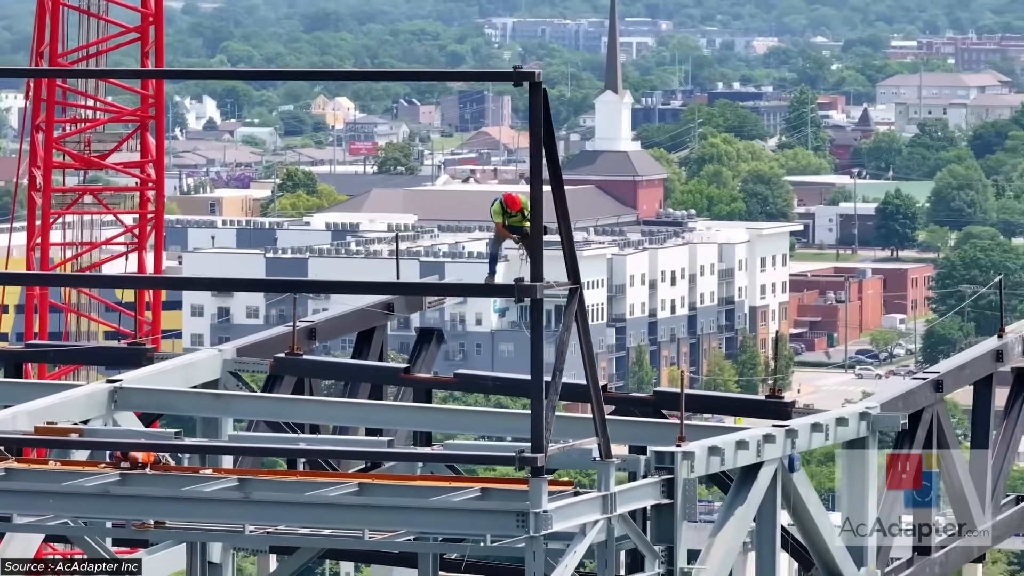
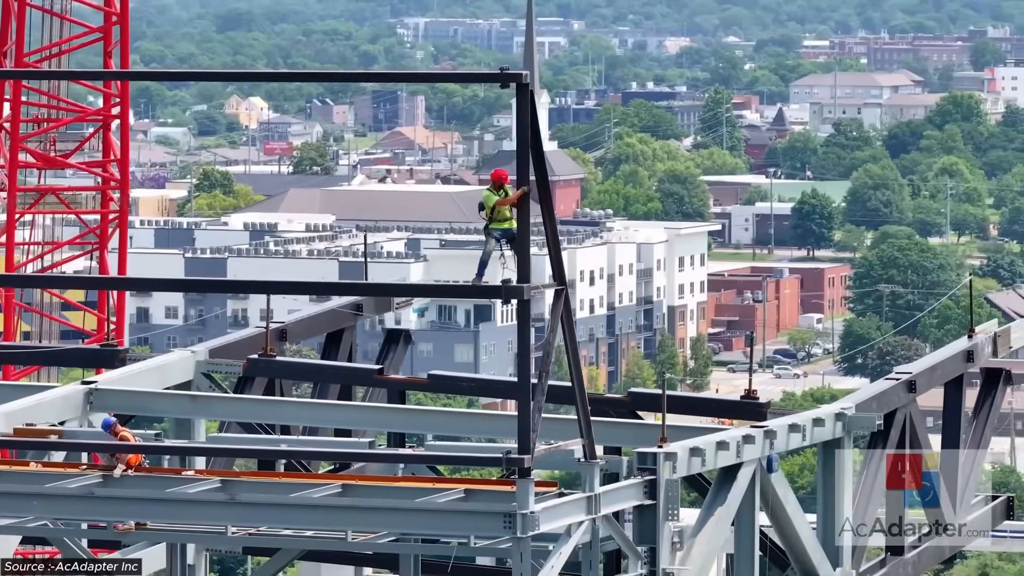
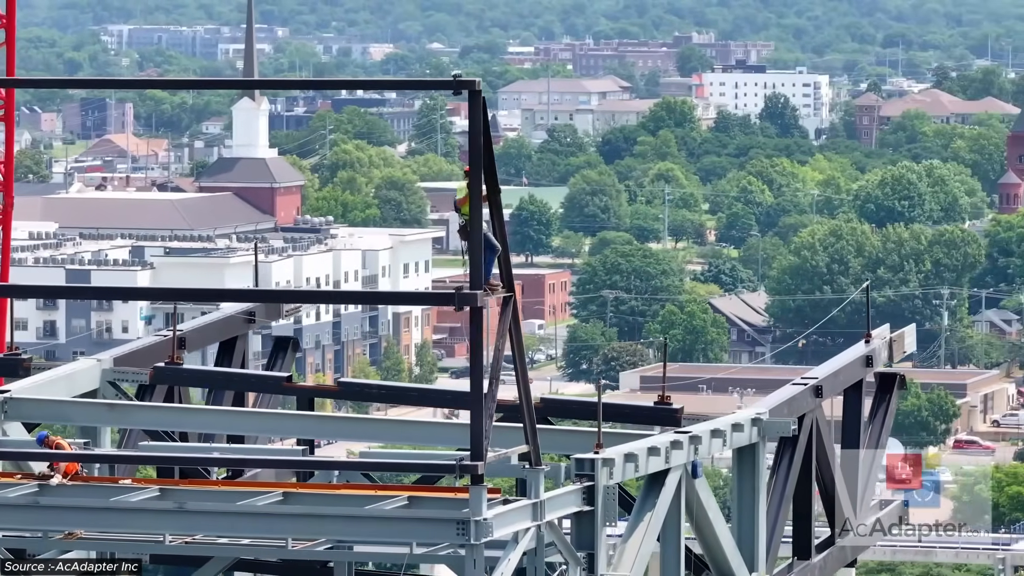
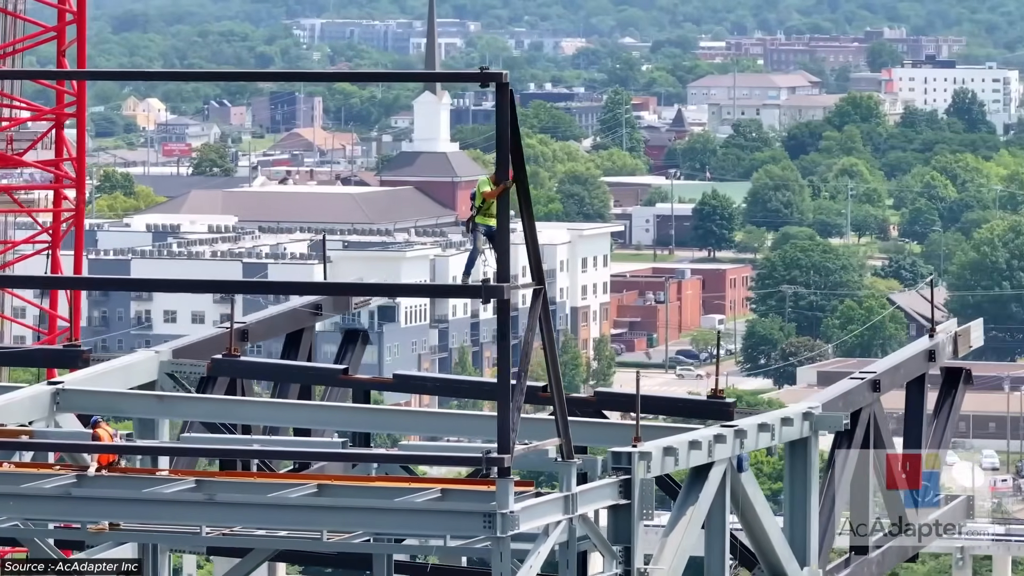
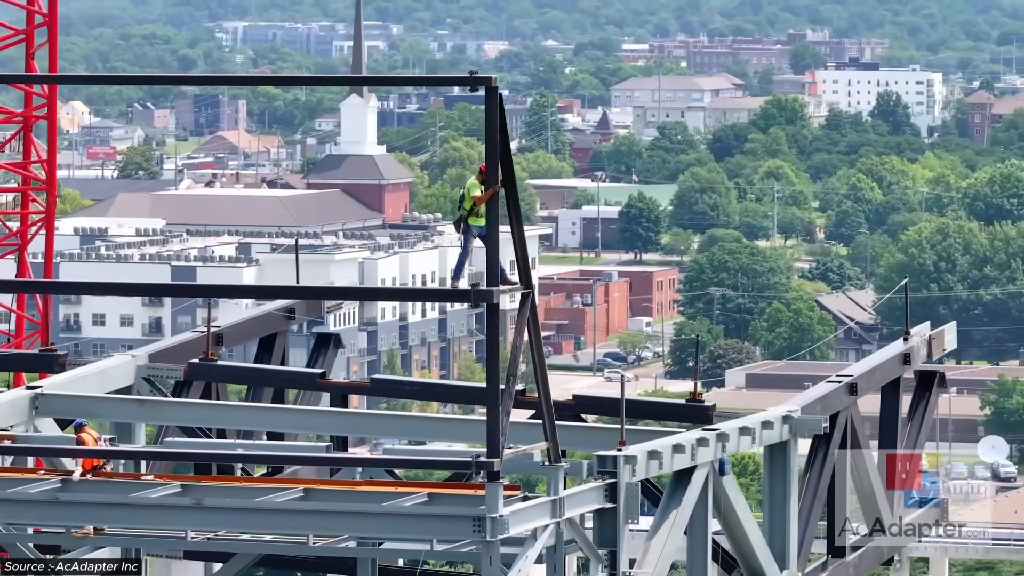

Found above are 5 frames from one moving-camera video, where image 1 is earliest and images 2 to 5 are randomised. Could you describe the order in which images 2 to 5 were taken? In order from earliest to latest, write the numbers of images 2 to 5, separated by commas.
2, 4, 5, 3
